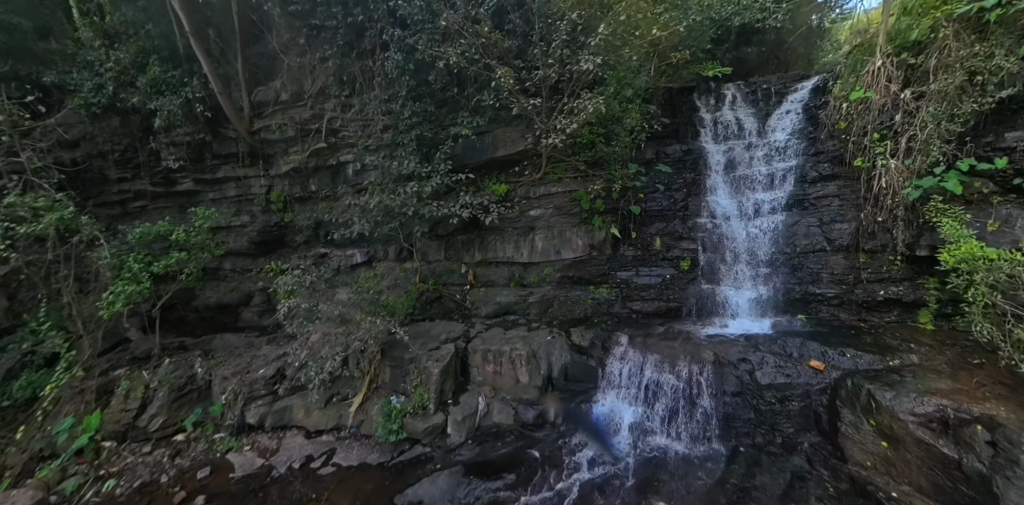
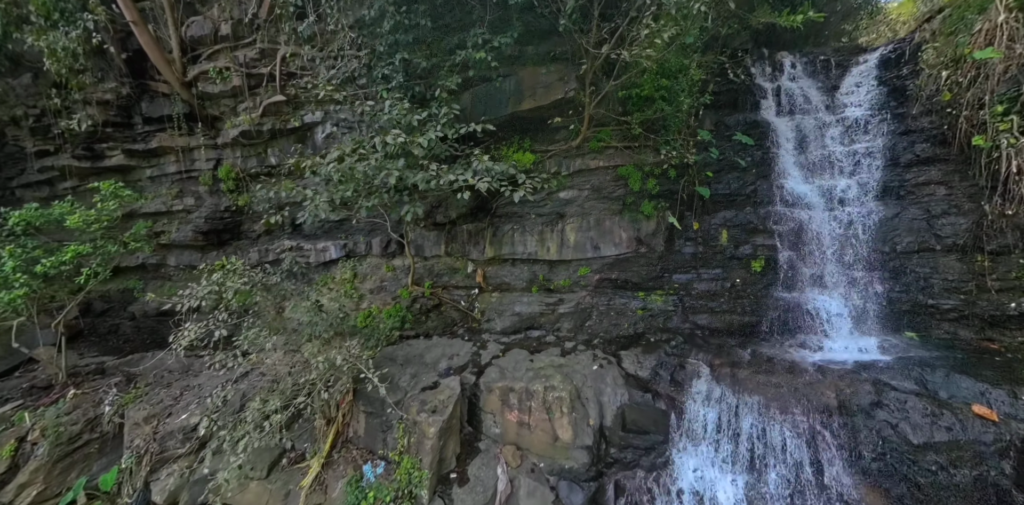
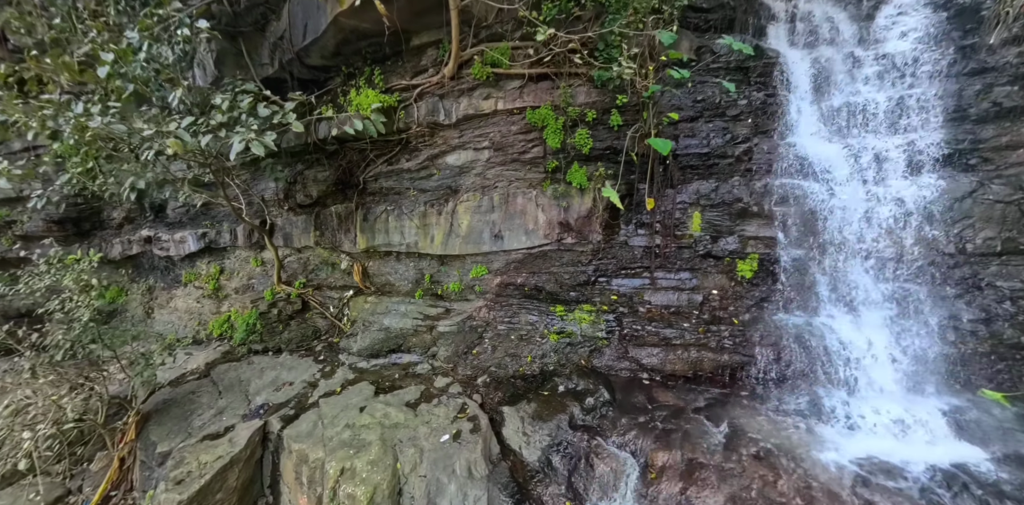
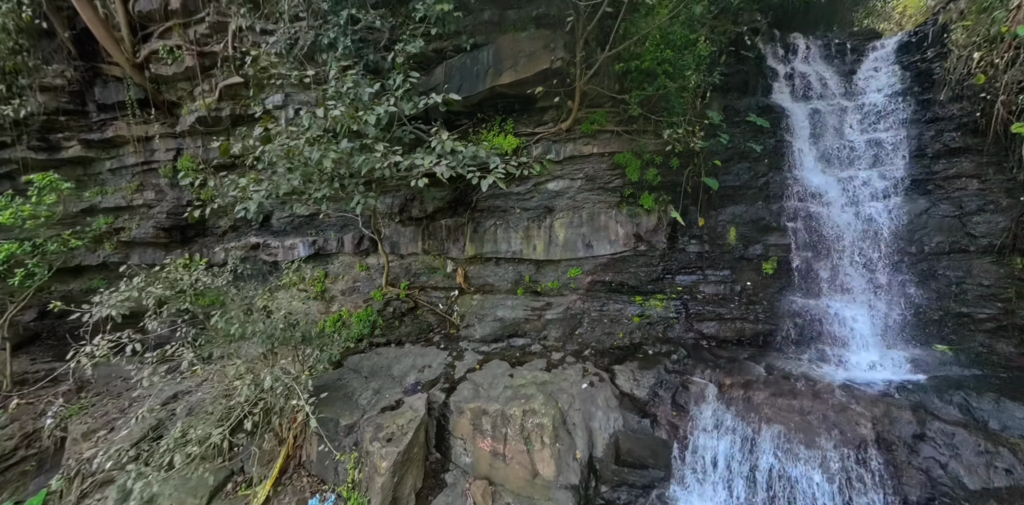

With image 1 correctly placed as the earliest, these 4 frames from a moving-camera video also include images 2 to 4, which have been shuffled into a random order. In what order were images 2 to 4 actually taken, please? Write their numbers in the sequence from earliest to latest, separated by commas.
2, 4, 3
